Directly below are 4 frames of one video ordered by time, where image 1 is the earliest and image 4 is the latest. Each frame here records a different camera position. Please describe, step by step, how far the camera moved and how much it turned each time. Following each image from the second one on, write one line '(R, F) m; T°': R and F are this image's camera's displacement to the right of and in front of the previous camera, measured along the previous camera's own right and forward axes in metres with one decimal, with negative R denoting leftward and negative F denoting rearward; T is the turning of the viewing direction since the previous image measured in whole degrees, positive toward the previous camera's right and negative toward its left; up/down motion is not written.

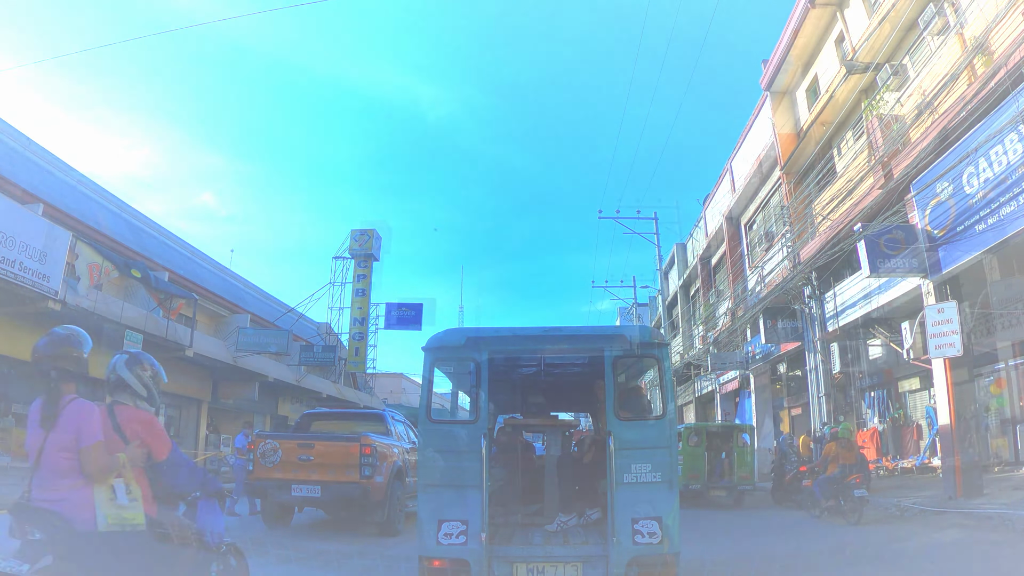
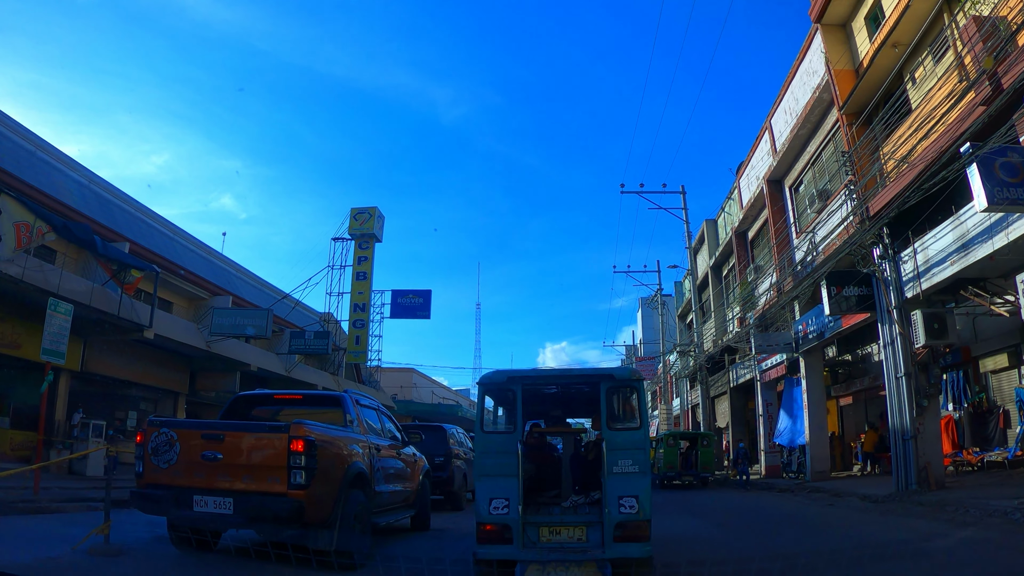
(+0.2, +2.6) m; -2°
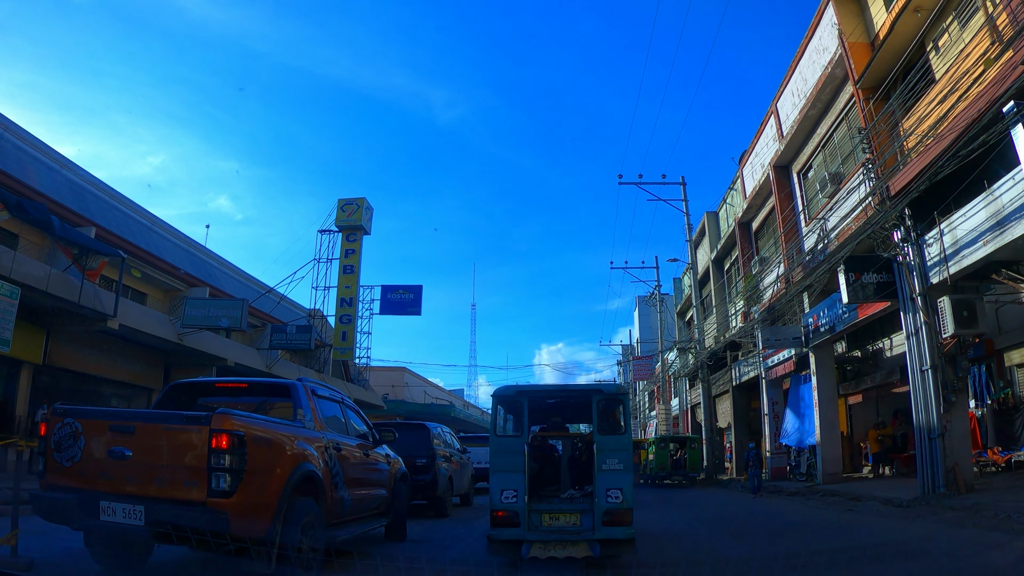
(+0.1, +1.1) m; 0°
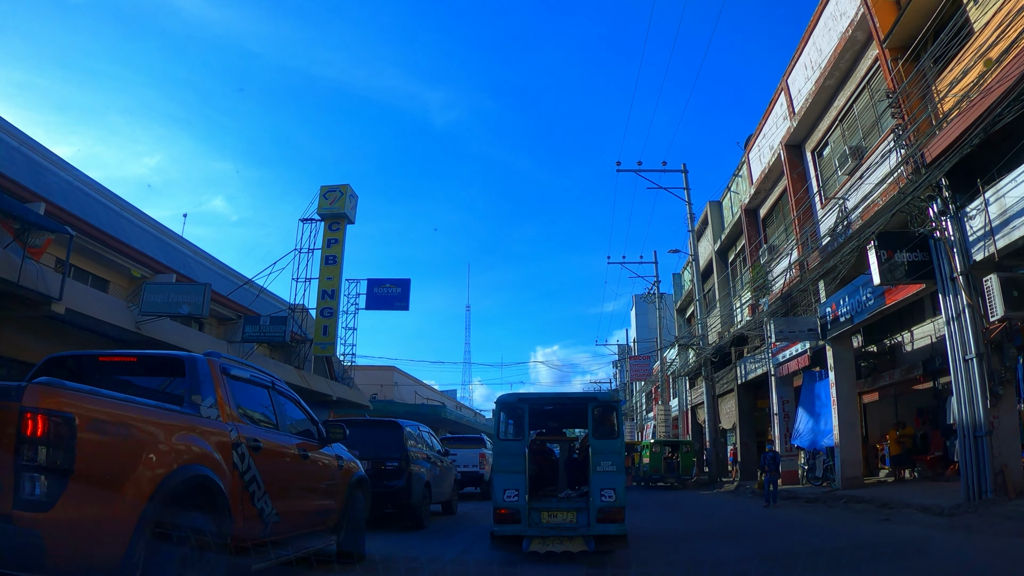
(+0.2, +1.5) m; 0°
